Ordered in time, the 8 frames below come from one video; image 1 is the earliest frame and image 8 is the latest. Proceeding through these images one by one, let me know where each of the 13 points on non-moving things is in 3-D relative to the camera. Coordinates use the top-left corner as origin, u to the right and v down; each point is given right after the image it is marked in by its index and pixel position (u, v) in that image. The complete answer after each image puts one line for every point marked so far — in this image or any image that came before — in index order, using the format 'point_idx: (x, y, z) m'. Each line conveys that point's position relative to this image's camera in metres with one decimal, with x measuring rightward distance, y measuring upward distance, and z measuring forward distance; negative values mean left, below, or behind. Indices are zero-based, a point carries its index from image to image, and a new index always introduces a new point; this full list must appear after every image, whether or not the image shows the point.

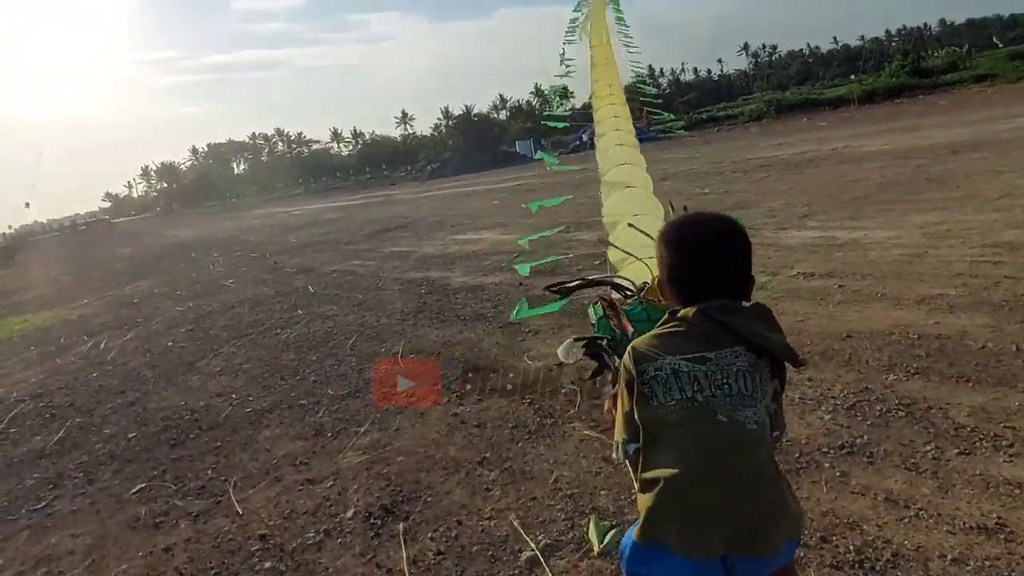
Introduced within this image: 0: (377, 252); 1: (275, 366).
0: (-2.8, +0.8, +14.3) m
1: (-2.5, -0.8, +7.3) m
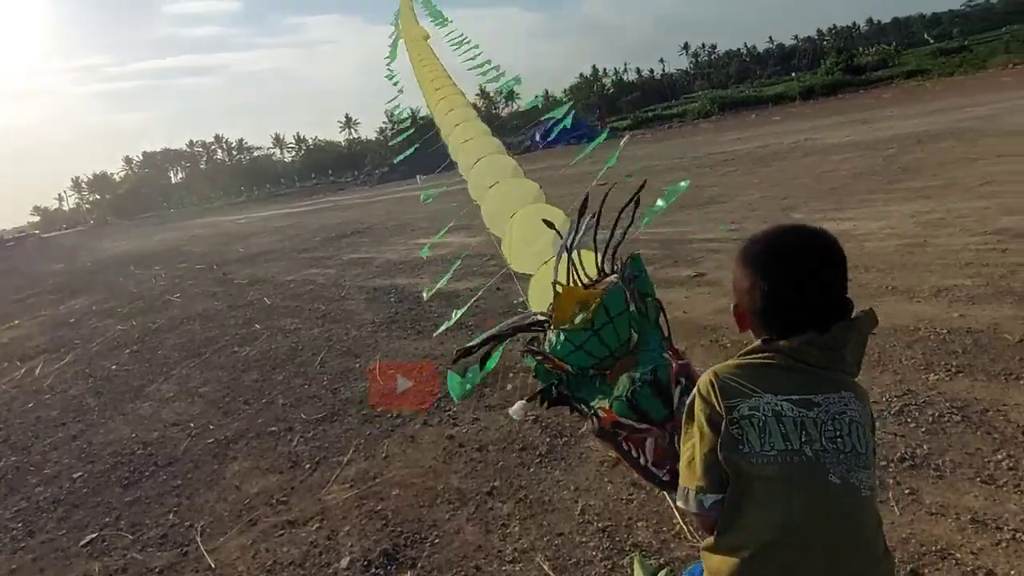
0: (-3.5, +0.7, +13.6) m
1: (-2.7, -1.0, +6.6) m
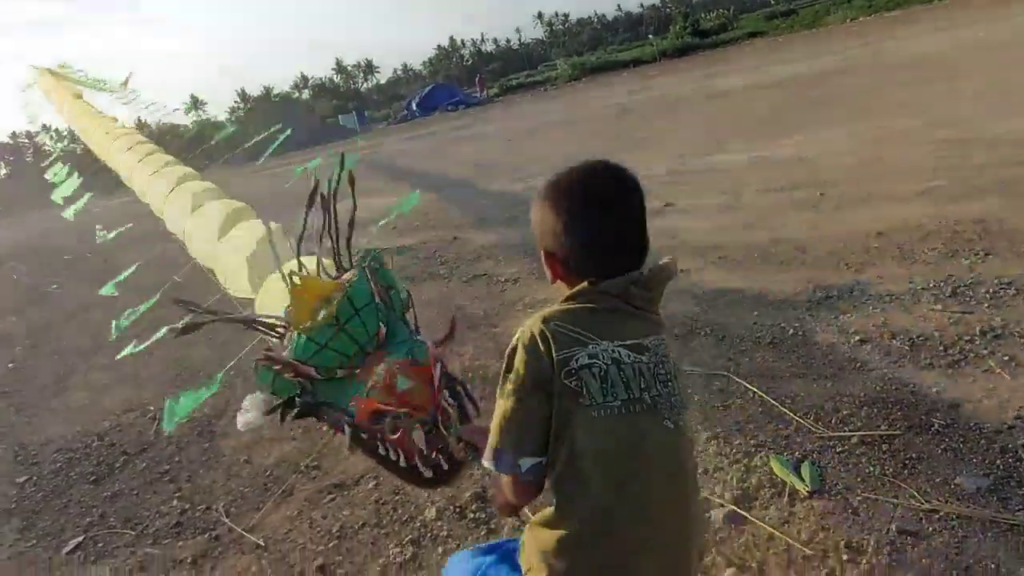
0: (-5.0, +1.1, +12.5) m
1: (-2.7, -0.7, +5.9) m
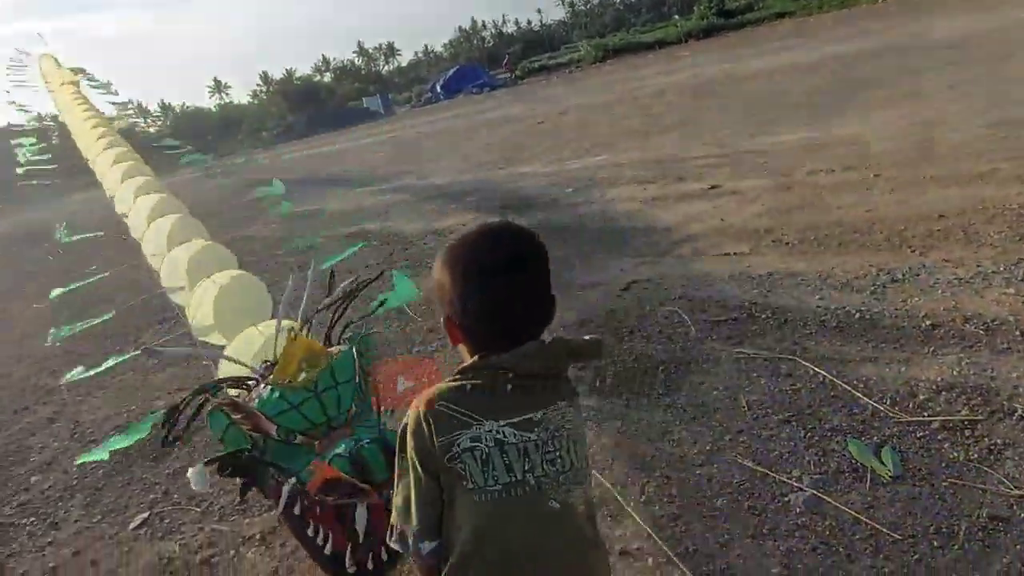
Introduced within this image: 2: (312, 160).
0: (-4.4, +1.4, +12.6) m
1: (-2.4, -0.5, +5.9) m
2: (-5.6, +3.6, +19.6) m
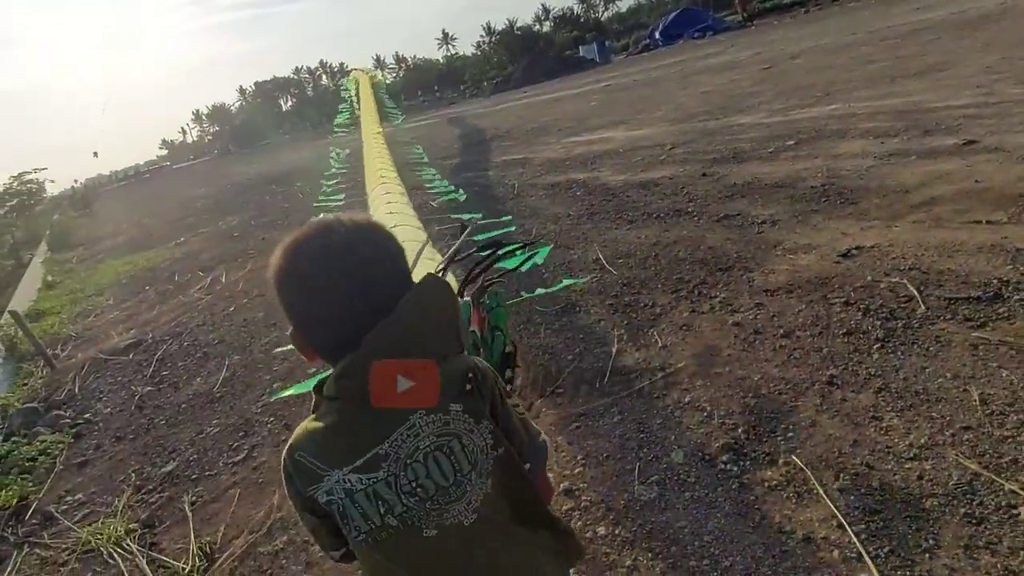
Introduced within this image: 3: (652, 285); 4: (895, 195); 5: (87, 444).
0: (-0.5, +2.5, +13.1) m
1: (-0.6, 0.0, +6.4) m
2: (+0.5, +5.2, +20.0) m
3: (+1.0, 0.0, +5.0) m
4: (+2.9, +0.7, +5.2) m
5: (-3.4, -1.3, +5.6) m
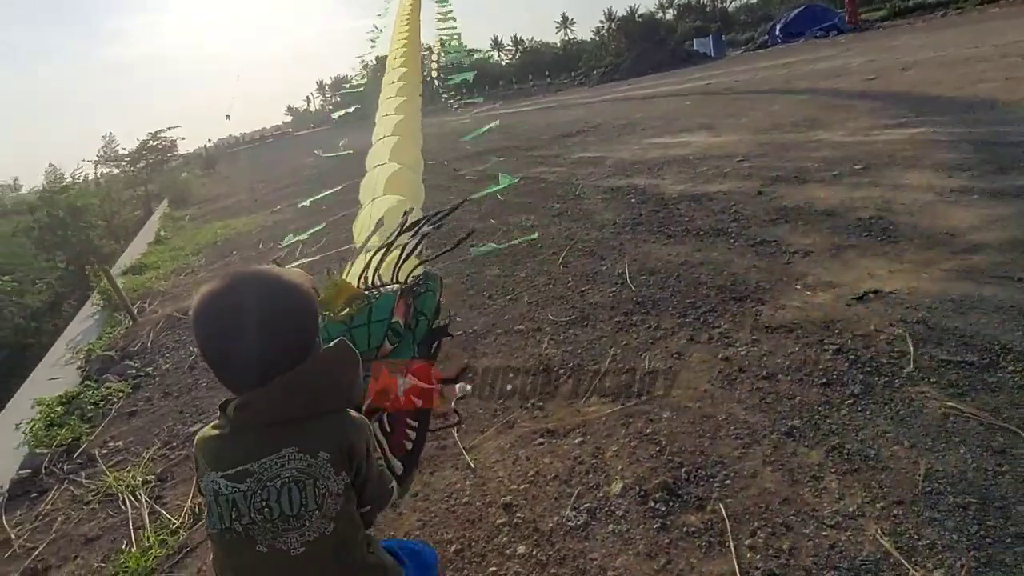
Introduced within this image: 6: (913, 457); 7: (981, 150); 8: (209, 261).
0: (+1.0, +2.6, +13.1) m
1: (-0.3, 0.0, +6.5) m
2: (+3.2, +5.3, +19.7) m
3: (+1.1, -0.1, +4.9) m
4: (+3.0, +0.4, +4.9) m
5: (-3.3, -1.0, +6.2) m
6: (+1.6, -0.7, +2.9) m
7: (+4.3, +1.3, +6.4) m
8: (-5.1, +0.4, +11.6) m
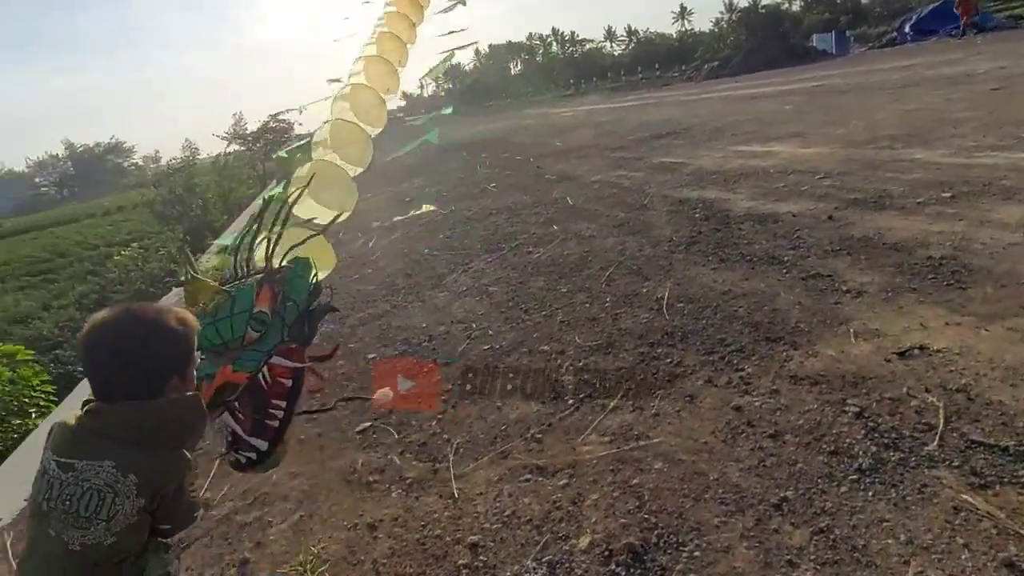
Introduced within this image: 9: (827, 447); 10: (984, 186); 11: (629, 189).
0: (+2.5, +2.4, +12.8) m
1: (+0.1, -0.1, +6.5) m
2: (+5.8, +5.0, +18.9) m
3: (+1.2, -0.3, +4.7) m
4: (+3.1, 0.0, +4.3) m
5: (-3.0, -0.9, +6.6) m
6: (+1.4, -1.0, +2.5) m
7: (+4.7, +0.9, +5.7) m
8: (-3.9, +0.7, +12.1) m
9: (+1.4, -0.7, +3.2) m
10: (+4.3, +0.9, +6.3) m
11: (+1.7, +1.4, +10.0) m
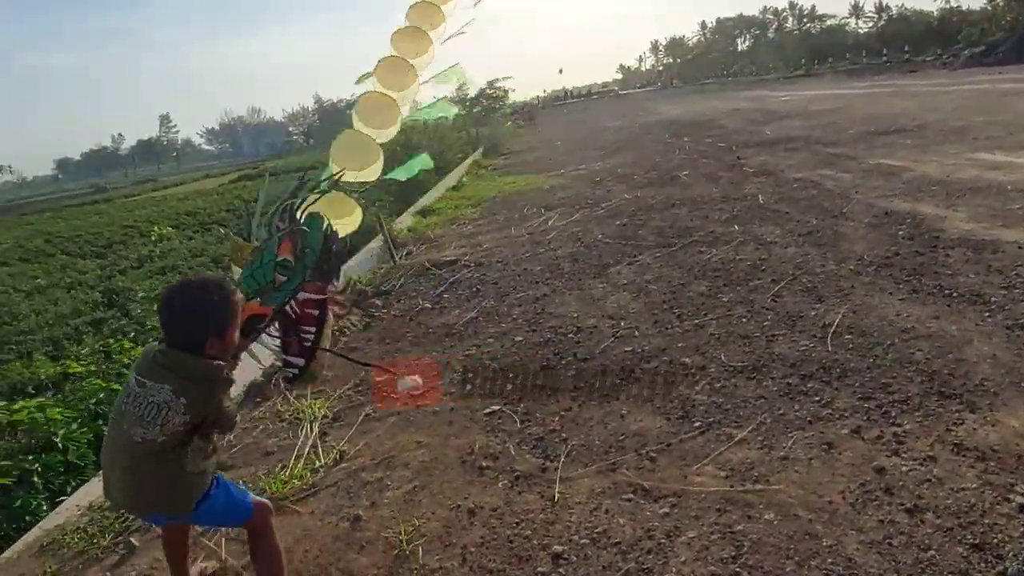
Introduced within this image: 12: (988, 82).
0: (+5.8, +2.2, +11.5) m
1: (+1.5, -0.1, +6.2) m
2: (+11.0, +4.5, +16.3) m
3: (+2.0, -0.6, +4.2) m
4: (+3.8, -0.5, +3.3) m
5: (-1.5, -0.5, +7.2) m
6: (+1.6, -1.2, +2.1) m
7: (+5.8, +0.2, +4.1) m
8: (-0.6, +1.3, +12.6) m
9: (+1.8, -1.0, +2.7) m
10: (+5.5, +0.3, +4.8) m
11: (+4.2, +1.3, +9.1) m
12: (+13.1, +5.6, +19.1) m
